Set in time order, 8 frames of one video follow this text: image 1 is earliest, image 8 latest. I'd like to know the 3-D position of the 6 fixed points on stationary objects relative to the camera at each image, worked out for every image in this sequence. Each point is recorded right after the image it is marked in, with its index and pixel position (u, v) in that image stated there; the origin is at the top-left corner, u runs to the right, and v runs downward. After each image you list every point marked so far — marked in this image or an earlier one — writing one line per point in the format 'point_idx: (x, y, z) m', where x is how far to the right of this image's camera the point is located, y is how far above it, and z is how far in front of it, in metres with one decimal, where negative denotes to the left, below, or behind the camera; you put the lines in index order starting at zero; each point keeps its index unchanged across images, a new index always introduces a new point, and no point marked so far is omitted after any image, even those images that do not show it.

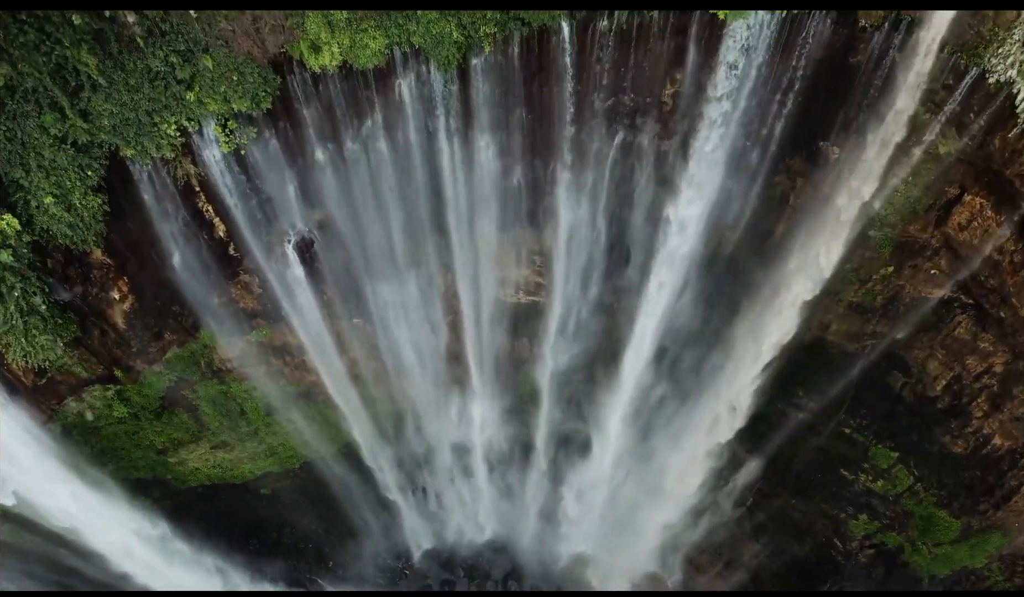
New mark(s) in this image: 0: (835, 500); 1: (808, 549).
0: (+6.7, -4.3, +13.6) m
1: (+6.4, -5.6, +14.3) m
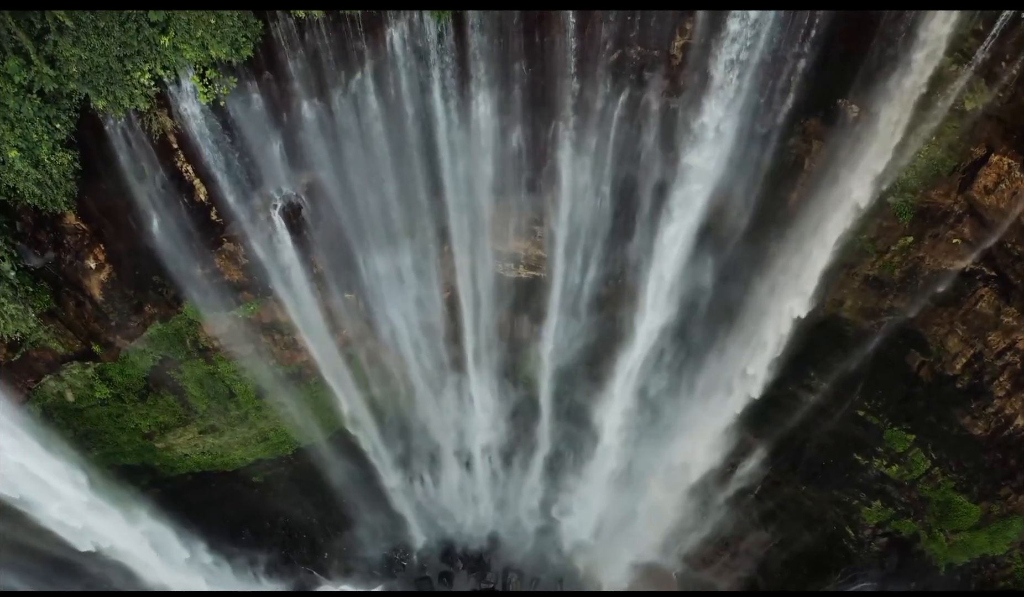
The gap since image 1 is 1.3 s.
0: (+6.7, -3.8, +13.1) m
1: (+6.4, -5.1, +13.7) m
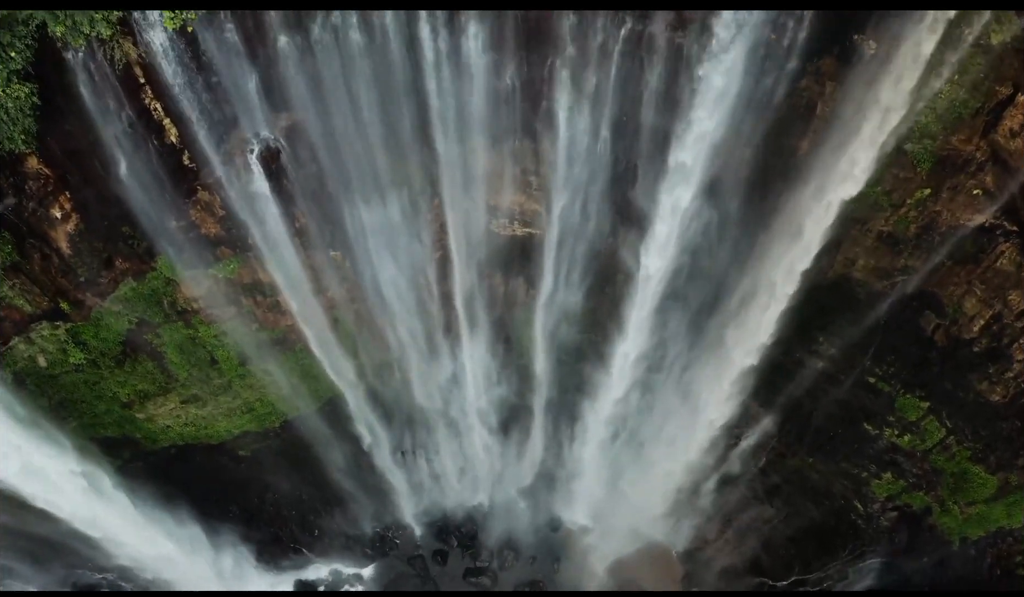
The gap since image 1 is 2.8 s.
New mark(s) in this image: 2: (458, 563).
0: (+6.6, -3.1, +12.5) m
1: (+6.3, -4.4, +13.2) m
2: (-1.2, -5.9, +14.4) m
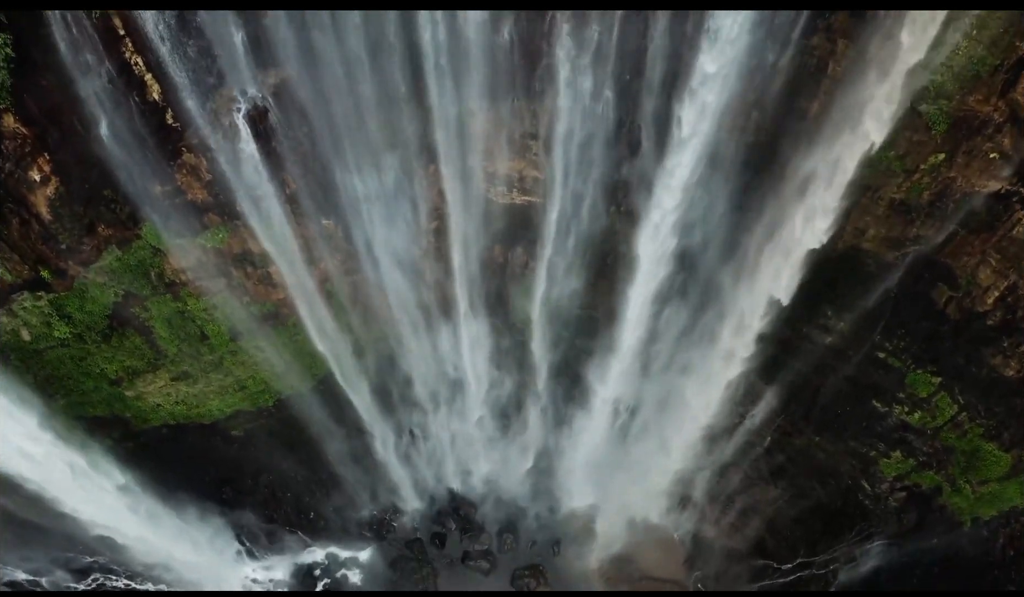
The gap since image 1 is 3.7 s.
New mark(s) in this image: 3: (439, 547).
0: (+6.6, -2.6, +12.2) m
1: (+6.3, -3.9, +12.9) m
2: (-1.2, -5.4, +14.1) m
3: (-1.6, -5.4, +14.0) m
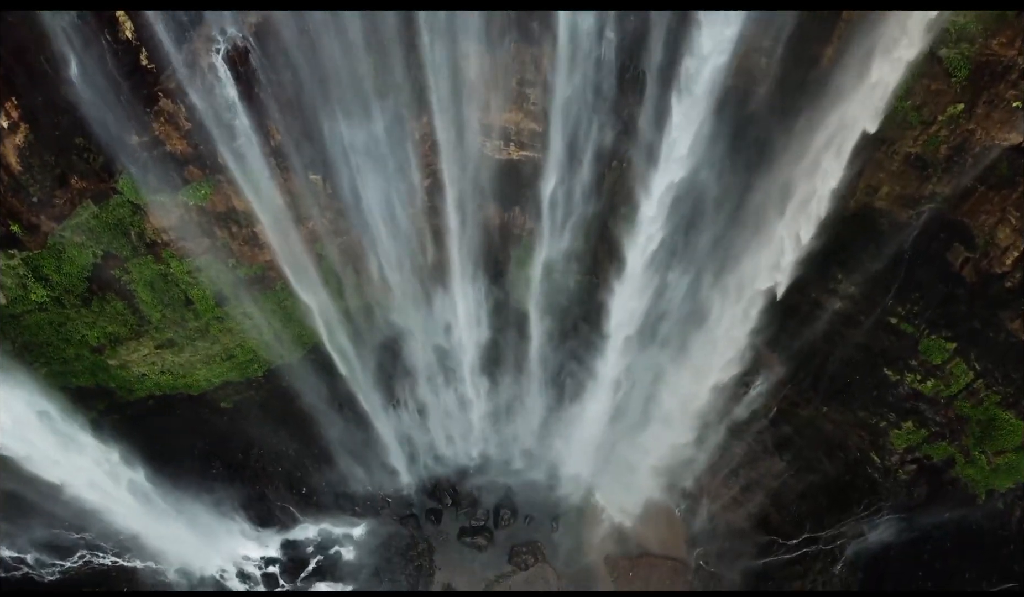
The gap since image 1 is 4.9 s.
0: (+6.6, -1.9, +11.7) m
1: (+6.3, -3.2, +12.5) m
2: (-1.2, -4.7, +13.7) m
3: (-1.6, -4.7, +13.6) m
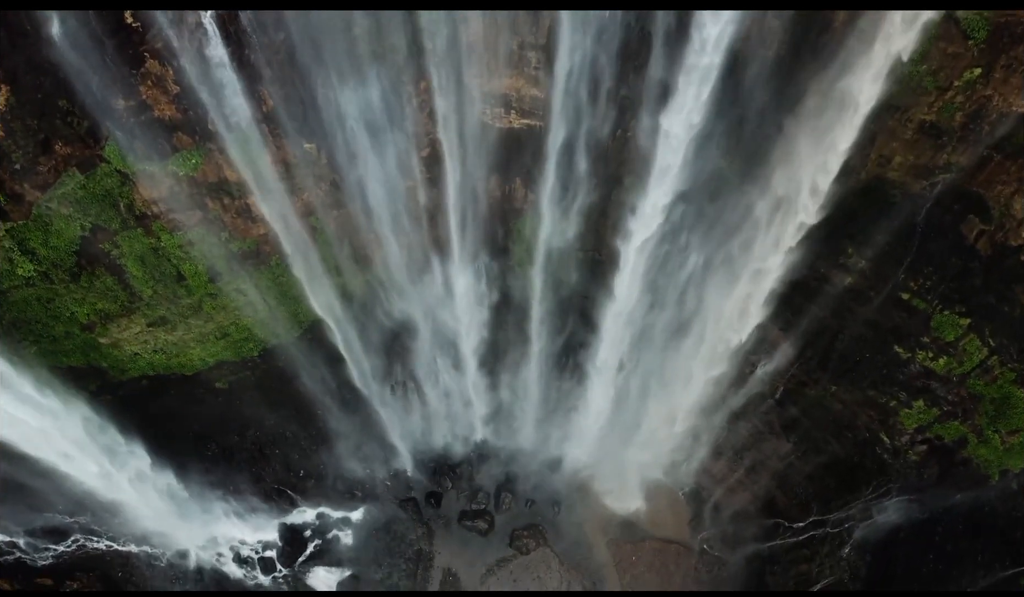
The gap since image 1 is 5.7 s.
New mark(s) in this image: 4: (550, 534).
0: (+6.6, -1.5, +11.5) m
1: (+6.3, -2.8, +12.2) m
2: (-1.2, -4.3, +13.4) m
3: (-1.6, -4.3, +13.4) m
4: (+0.8, -4.9, +13.4) m
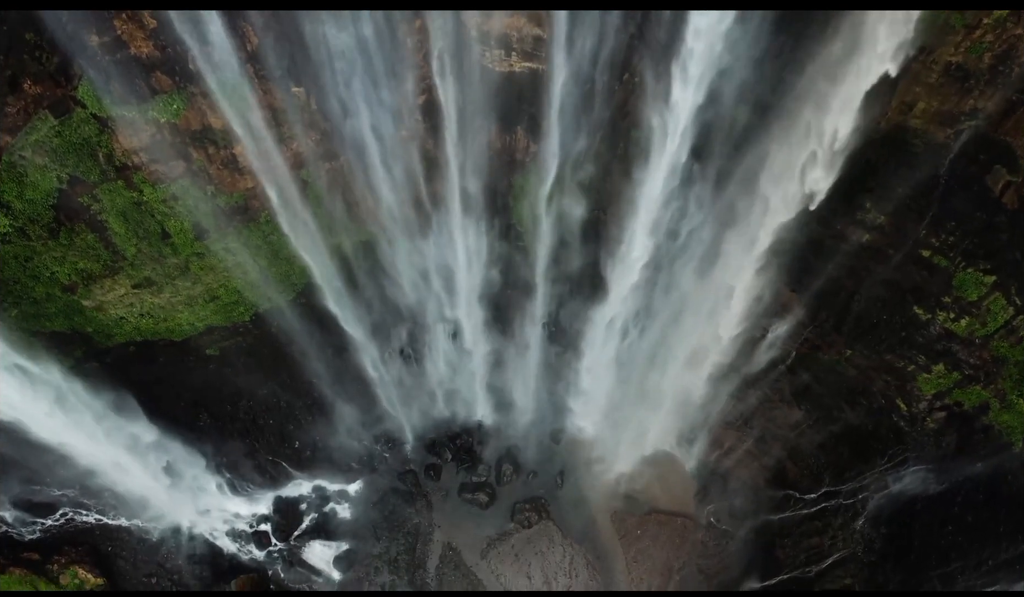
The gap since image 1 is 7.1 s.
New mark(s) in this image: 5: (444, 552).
0: (+6.6, -0.8, +11.0) m
1: (+6.3, -2.1, +11.7) m
2: (-1.2, -3.6, +13.0) m
3: (-1.6, -3.6, +13.0) m
4: (+0.8, -4.2, +12.9) m
5: (-1.3, -4.9, +12.4) m
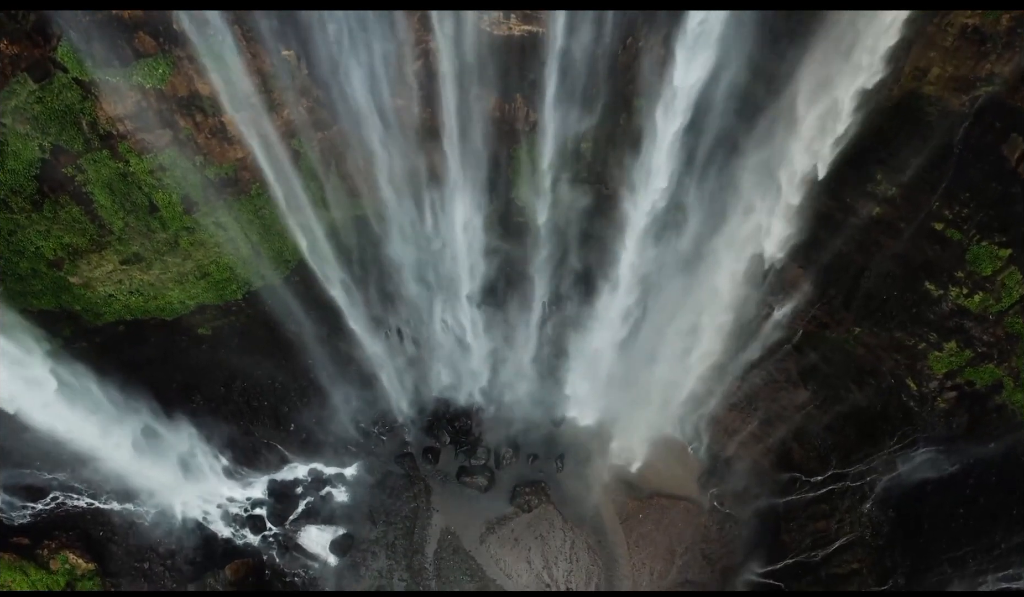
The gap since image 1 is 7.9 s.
0: (+6.6, -0.4, +10.7) m
1: (+6.3, -1.7, +11.4) m
2: (-1.2, -3.2, +12.7) m
3: (-1.6, -3.2, +12.7) m
4: (+0.8, -3.8, +12.7) m
5: (-1.3, -4.5, +12.2) m
